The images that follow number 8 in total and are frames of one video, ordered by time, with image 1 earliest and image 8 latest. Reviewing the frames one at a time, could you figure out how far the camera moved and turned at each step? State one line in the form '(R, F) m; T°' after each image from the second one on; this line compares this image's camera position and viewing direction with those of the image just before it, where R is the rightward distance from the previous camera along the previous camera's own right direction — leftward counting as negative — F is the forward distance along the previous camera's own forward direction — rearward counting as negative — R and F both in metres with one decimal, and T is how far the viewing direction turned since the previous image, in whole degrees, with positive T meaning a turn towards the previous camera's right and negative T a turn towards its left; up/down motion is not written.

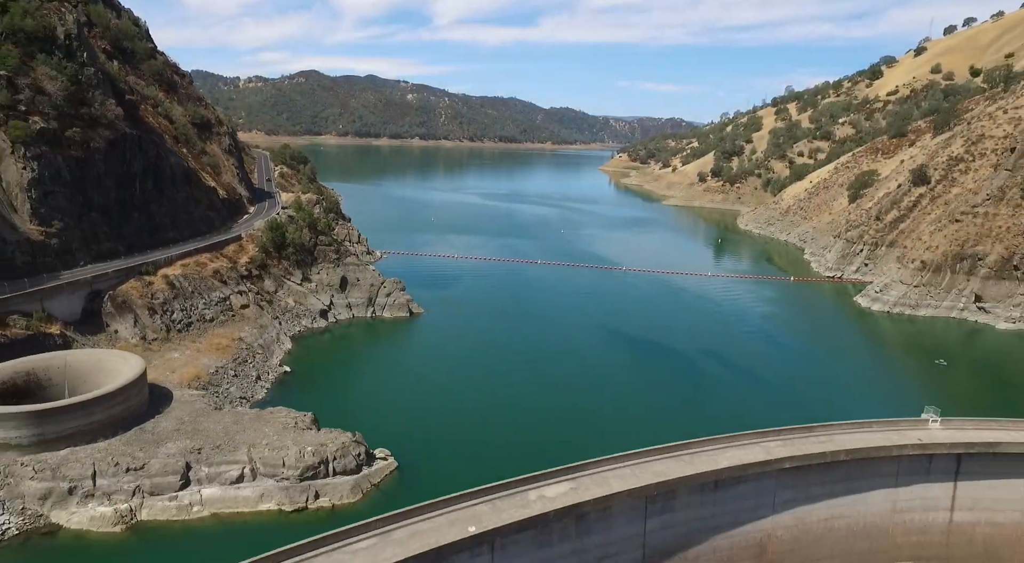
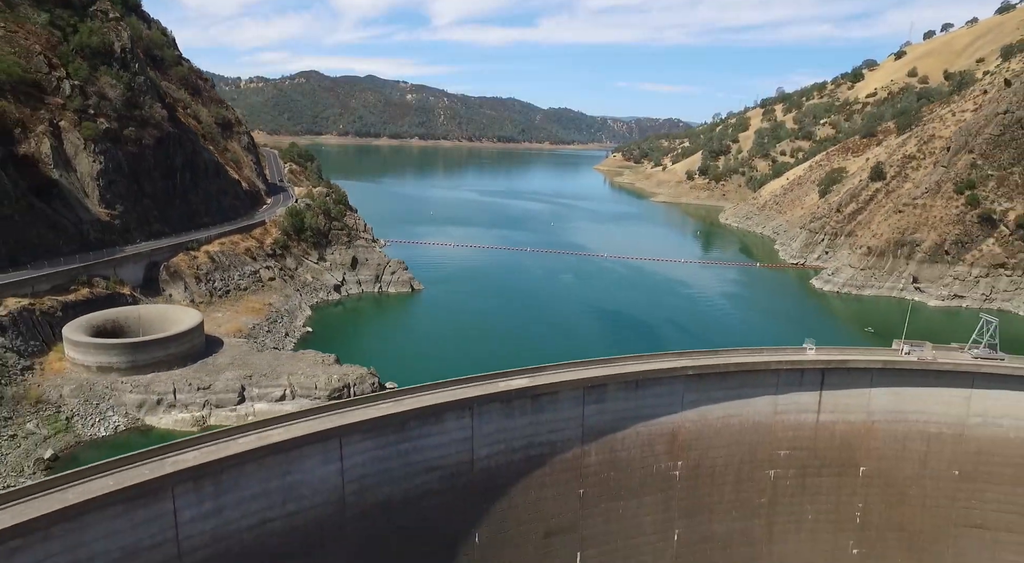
(+0.6, -4.5) m; 0°
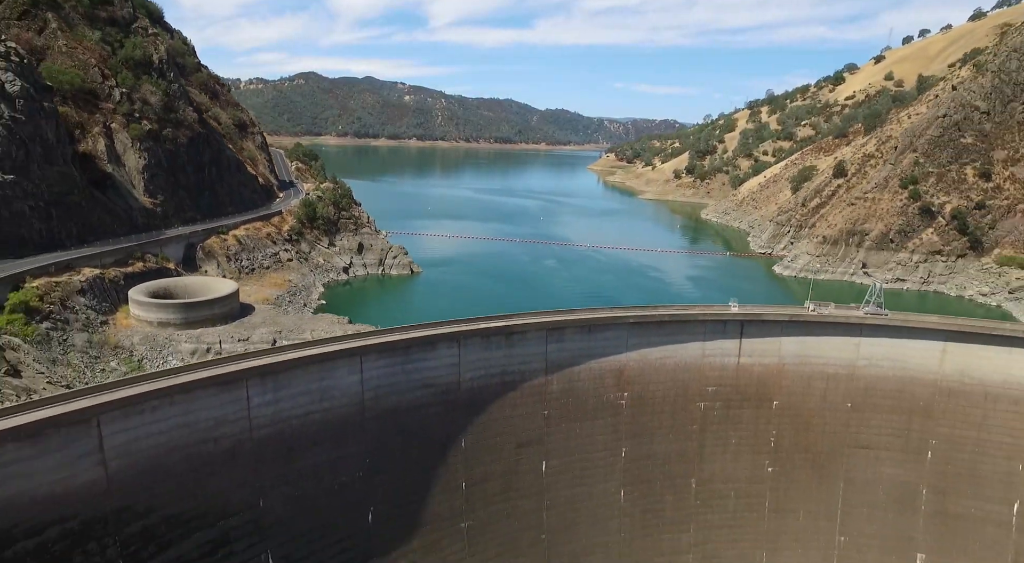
(+0.6, -4.4) m; 0°
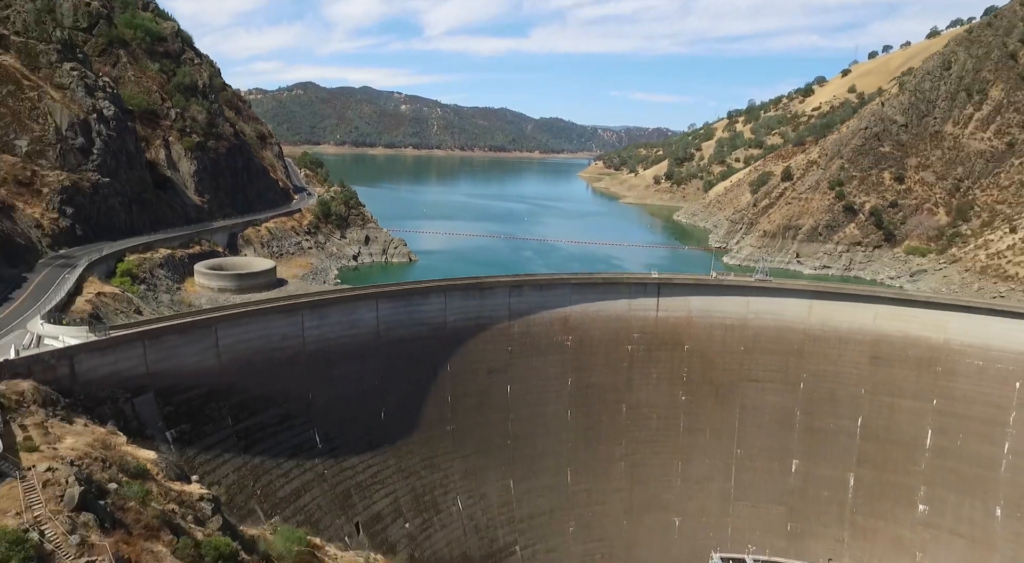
(+1.0, -7.3) m; 0°
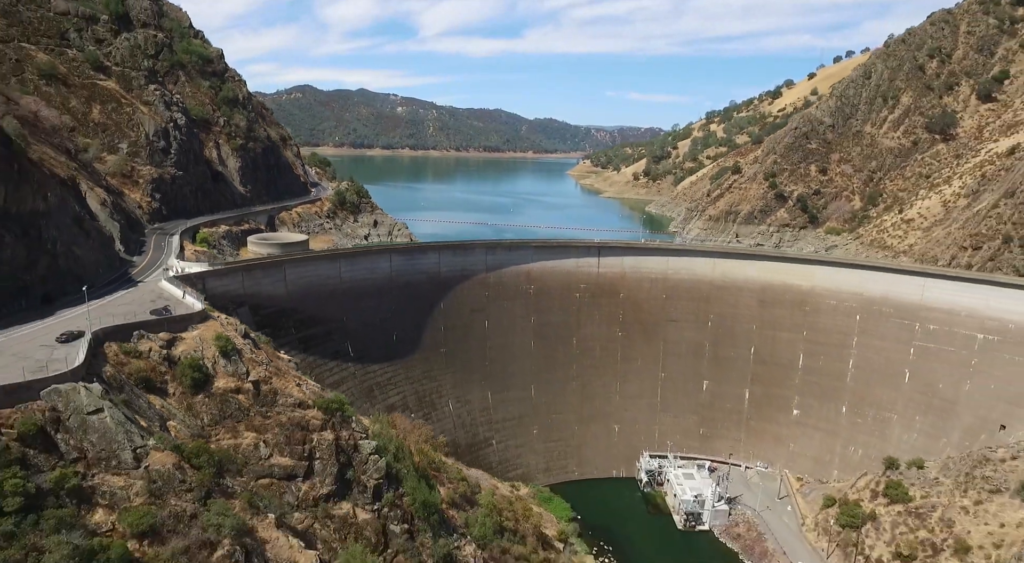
(+1.1, -9.4) m; 0°
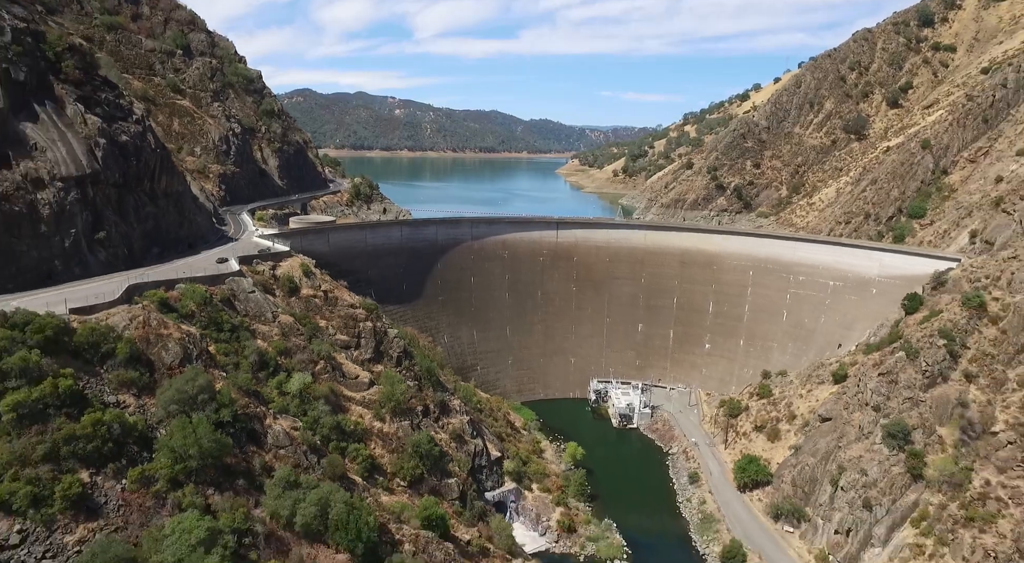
(+1.4, -12.0) m; 0°
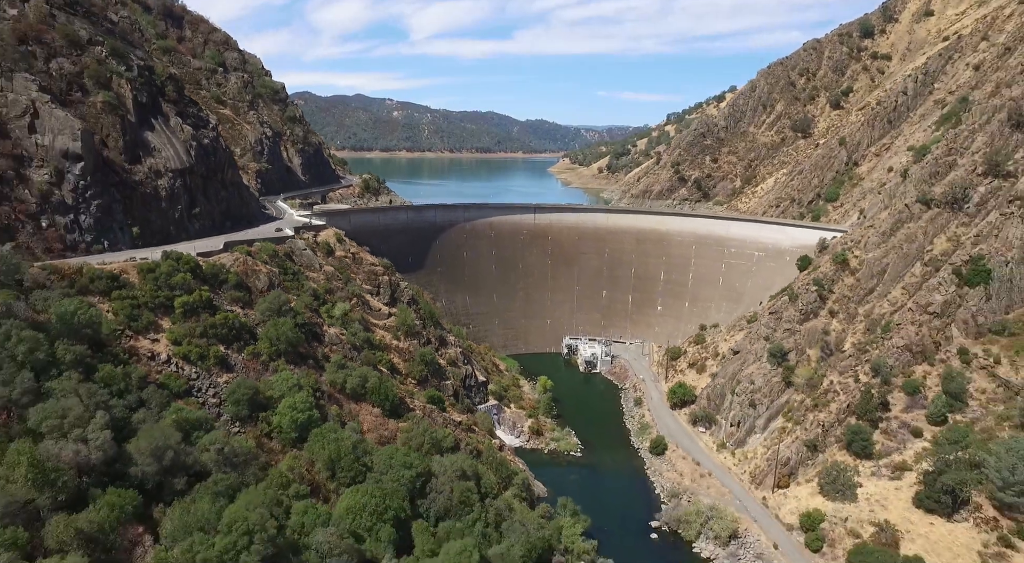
(+1.2, -10.4) m; 0°
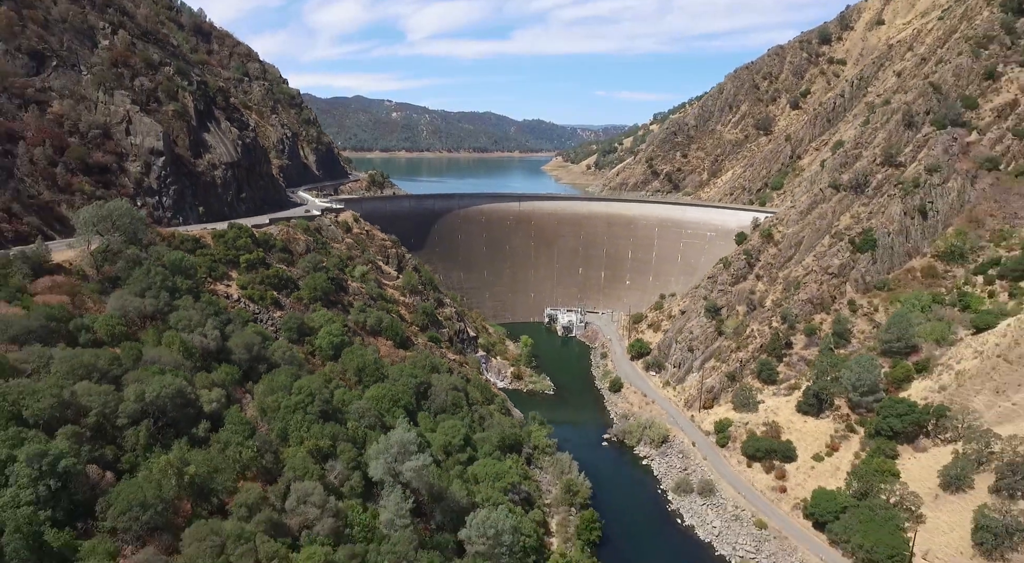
(+1.2, -9.2) m; 0°
